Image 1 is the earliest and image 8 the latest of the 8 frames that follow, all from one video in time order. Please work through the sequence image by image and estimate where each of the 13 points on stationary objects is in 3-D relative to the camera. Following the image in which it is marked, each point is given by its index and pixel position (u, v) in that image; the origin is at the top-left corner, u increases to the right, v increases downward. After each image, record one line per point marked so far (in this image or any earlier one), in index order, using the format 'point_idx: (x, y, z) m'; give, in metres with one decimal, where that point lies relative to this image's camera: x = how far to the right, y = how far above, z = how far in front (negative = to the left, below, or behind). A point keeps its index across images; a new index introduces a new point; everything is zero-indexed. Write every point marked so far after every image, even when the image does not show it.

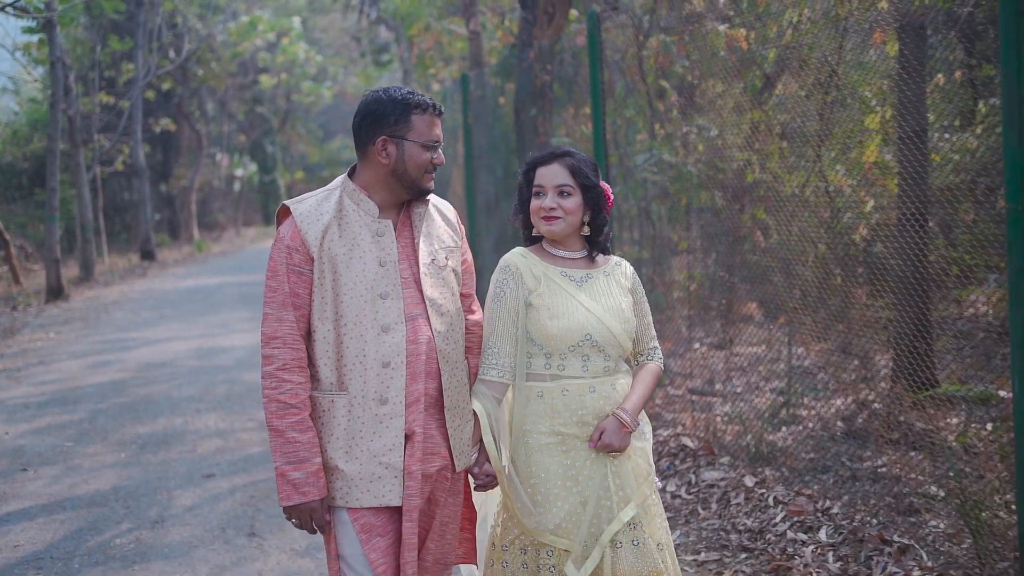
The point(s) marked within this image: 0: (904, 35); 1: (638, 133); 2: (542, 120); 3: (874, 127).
0: (+1.6, +1.0, +4.1) m
1: (+0.8, +0.9, +6.2) m
2: (+0.2, +1.2, +7.1) m
3: (+1.5, +0.7, +4.3) m
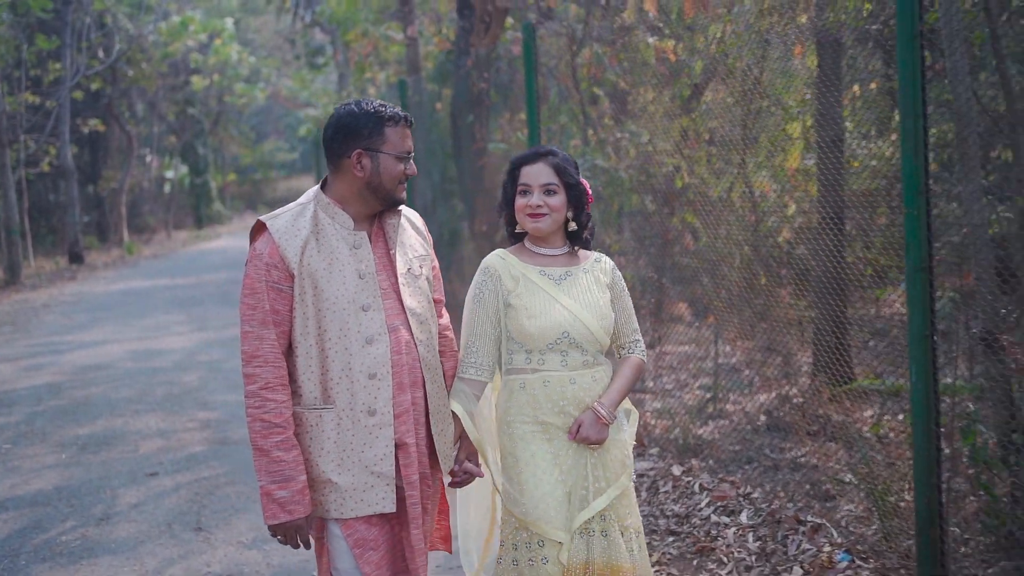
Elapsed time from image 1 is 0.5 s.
0: (+1.3, +1.0, +4.3) m
1: (+0.4, +0.9, +6.4) m
2: (-0.2, +1.2, +7.3) m
3: (+1.3, +0.7, +4.5) m
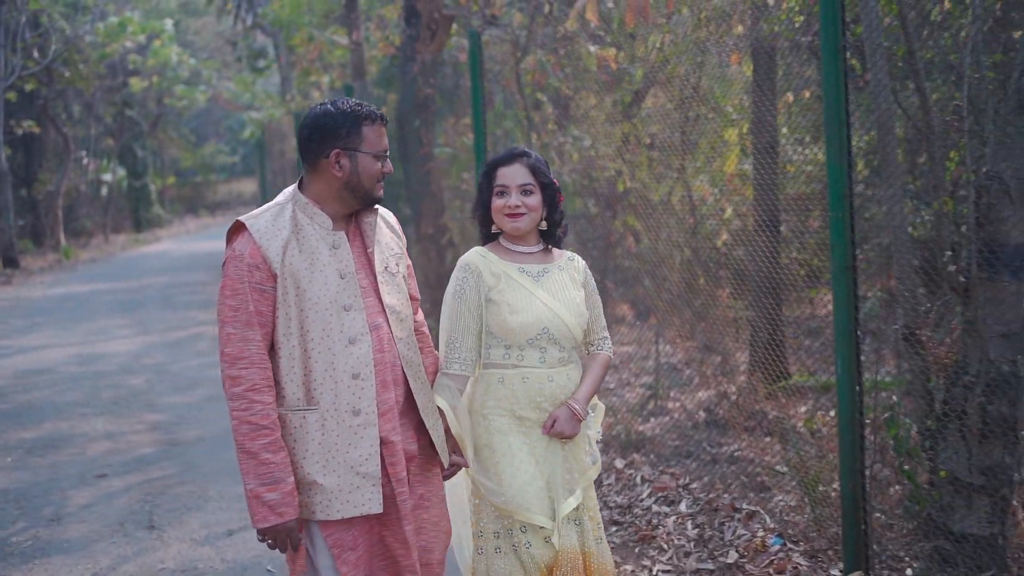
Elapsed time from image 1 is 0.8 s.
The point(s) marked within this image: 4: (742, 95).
0: (+1.1, +1.0, +4.5) m
1: (0.0, +0.9, +6.5) m
2: (-0.6, +1.1, +7.4) m
3: (+1.0, +0.7, +4.7) m
4: (+1.1, +0.9, +4.6) m
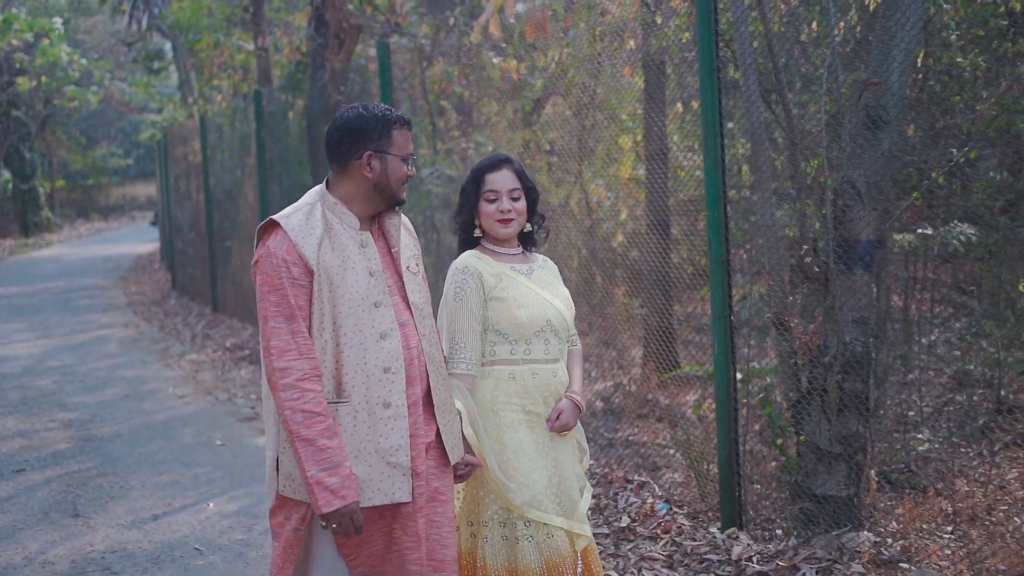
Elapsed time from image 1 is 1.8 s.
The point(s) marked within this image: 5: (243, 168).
0: (+0.7, +1.1, +4.9) m
1: (-0.6, +0.9, +6.8) m
2: (-1.3, +1.1, +7.7) m
3: (+0.6, +0.7, +5.1) m
4: (+0.6, +0.9, +5.0) m
5: (-2.5, +1.1, +9.4) m
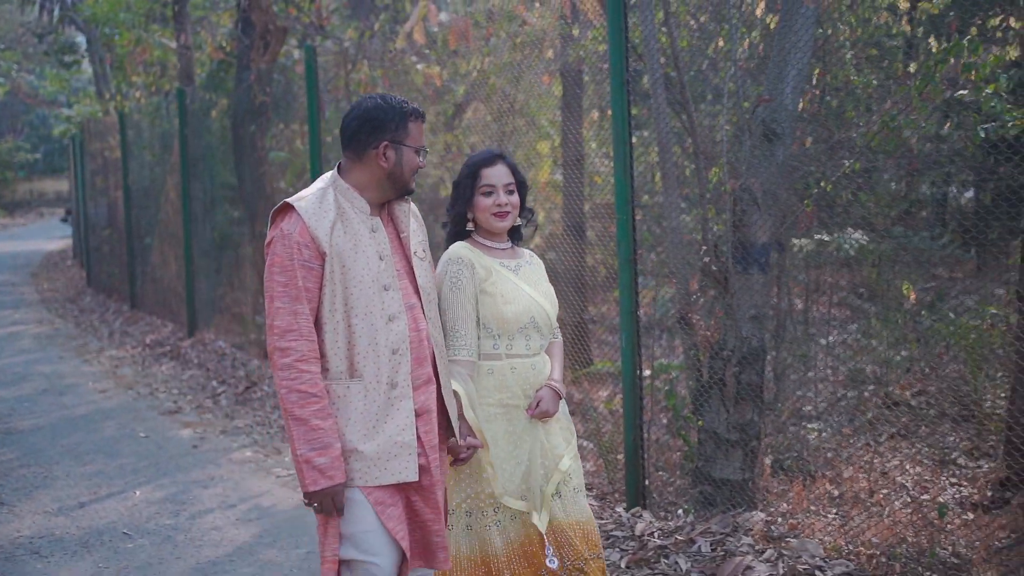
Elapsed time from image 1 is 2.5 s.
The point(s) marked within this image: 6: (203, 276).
0: (+0.3, +1.1, +5.2) m
1: (-1.1, +0.9, +7.0) m
2: (-1.9, +1.2, +7.8) m
3: (+0.2, +0.7, +5.4) m
4: (+0.2, +0.9, +5.3) m
5: (-3.2, +1.1, +9.4) m
6: (-2.7, +0.1, +8.8) m
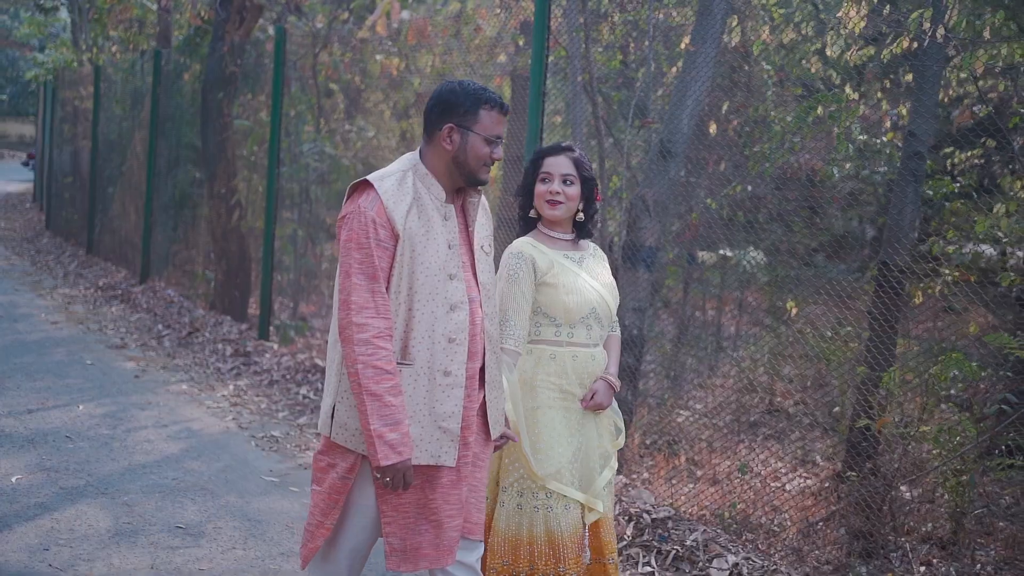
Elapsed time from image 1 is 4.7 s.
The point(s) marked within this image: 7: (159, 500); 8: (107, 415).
0: (0.0, +1.2, +5.8) m
1: (-1.5, +1.2, +7.5) m
2: (-2.3, +1.5, +8.3) m
3: (-0.2, +0.8, +6.0) m
4: (-0.1, +1.0, +5.9) m
5: (-3.7, +1.6, +9.8) m
6: (-3.2, +0.5, +9.2) m
7: (-1.4, -0.8, +4.0) m
8: (-2.0, -0.6, +5.0) m
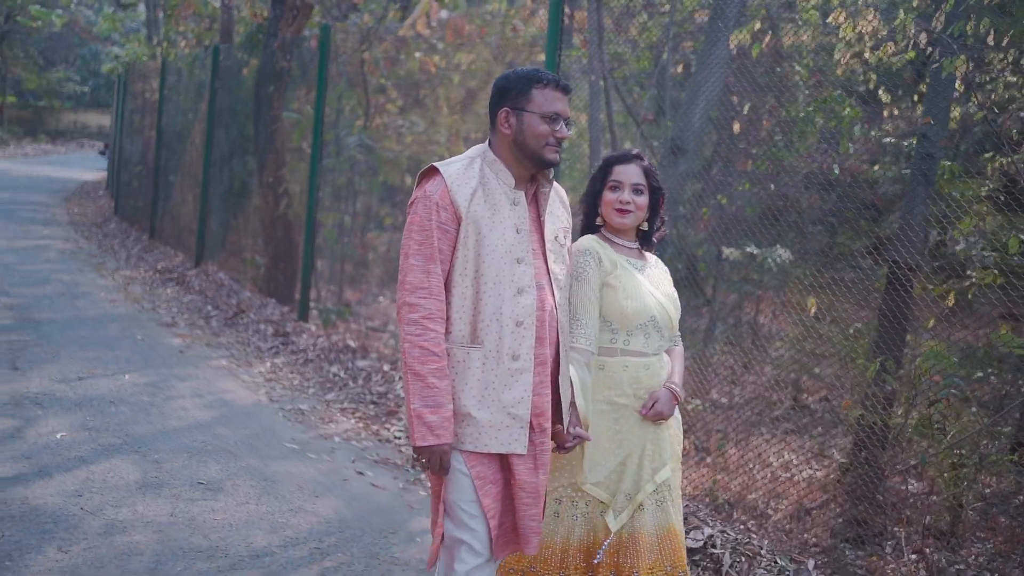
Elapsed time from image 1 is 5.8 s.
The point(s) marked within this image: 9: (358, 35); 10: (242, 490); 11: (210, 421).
0: (+0.1, +1.2, +6.0) m
1: (-1.2, +1.3, +7.8) m
2: (-2.0, +1.6, +8.6) m
3: (0.0, +0.9, +6.2) m
4: (+0.1, +1.1, +6.1) m
5: (-3.2, +1.8, +10.3) m
6: (-2.8, +0.7, +9.7) m
7: (-1.4, -0.7, +4.3) m
8: (-1.9, -0.5, +5.4) m
9: (-1.1, +1.9, +7.8) m
10: (-1.1, -0.8, +4.1) m
11: (-1.4, -0.6, +4.9) m
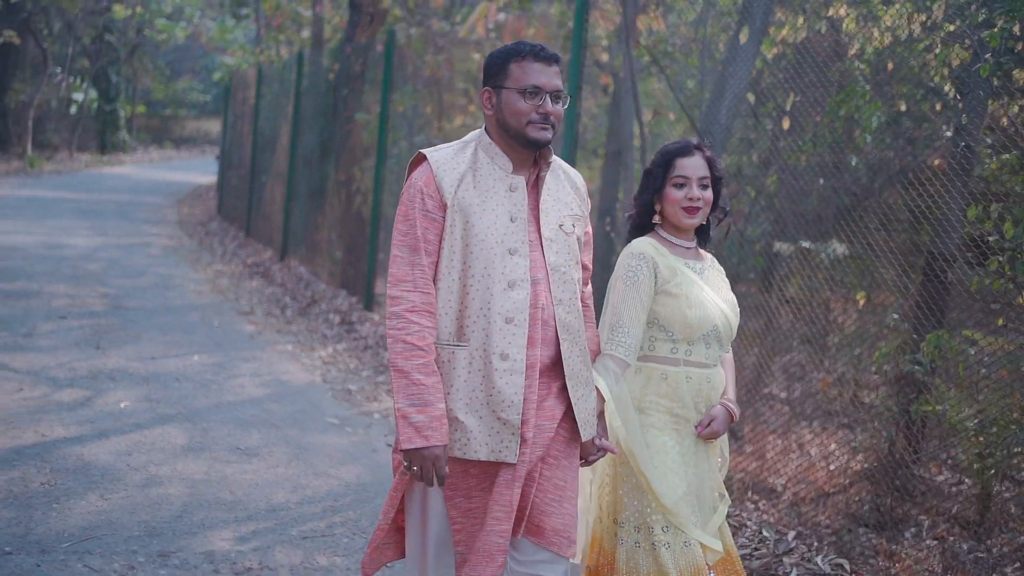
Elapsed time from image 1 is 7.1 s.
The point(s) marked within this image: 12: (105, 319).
0: (+0.5, +1.3, +6.3) m
1: (-0.7, +1.4, +8.2) m
2: (-1.4, +1.7, +9.1) m
3: (+0.3, +0.9, +6.4) m
4: (+0.4, +1.1, +6.3) m
5: (-2.4, +1.8, +10.9) m
6: (-2.1, +0.7, +10.2) m
7: (-1.3, -0.7, +4.7) m
8: (-1.7, -0.5, +5.9) m
9: (-0.6, +2.0, +8.2) m
10: (-1.0, -0.8, +4.5) m
11: (-1.3, -0.6, +5.3) m
12: (-2.7, -0.3, +6.7) m
